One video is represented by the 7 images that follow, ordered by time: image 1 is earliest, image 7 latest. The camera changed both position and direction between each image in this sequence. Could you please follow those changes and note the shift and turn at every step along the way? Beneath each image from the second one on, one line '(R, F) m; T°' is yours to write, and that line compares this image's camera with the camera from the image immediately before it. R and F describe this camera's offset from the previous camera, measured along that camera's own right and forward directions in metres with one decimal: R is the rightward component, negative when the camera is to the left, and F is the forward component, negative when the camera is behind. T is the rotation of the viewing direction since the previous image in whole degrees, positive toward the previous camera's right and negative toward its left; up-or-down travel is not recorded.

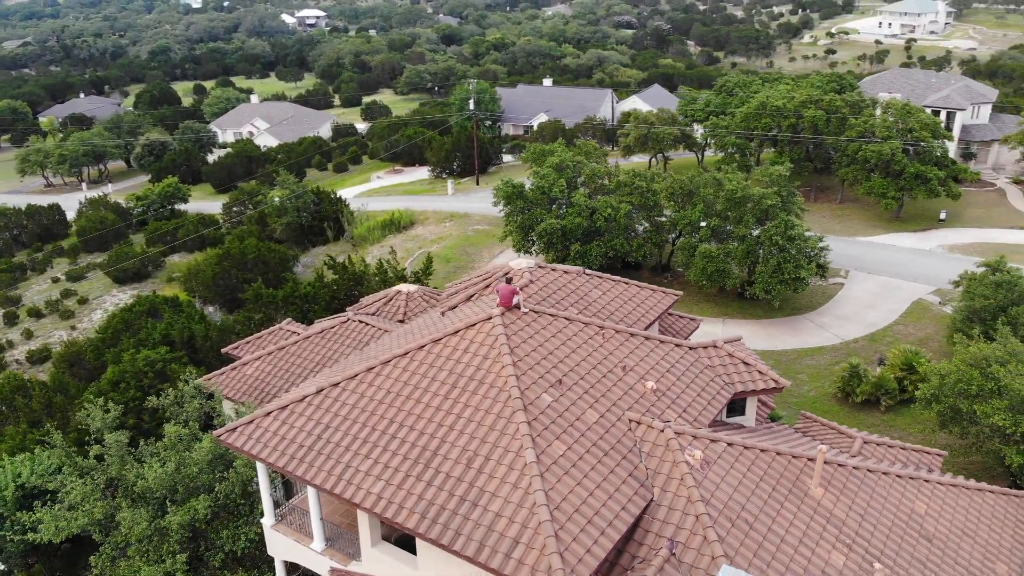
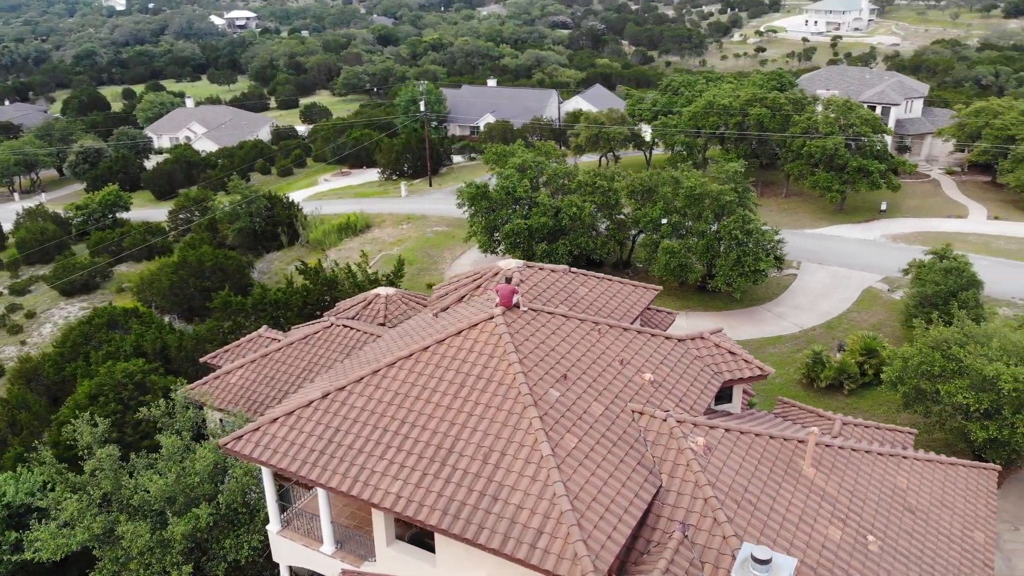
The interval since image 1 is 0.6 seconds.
(-1.2, -0.4) m; +4°
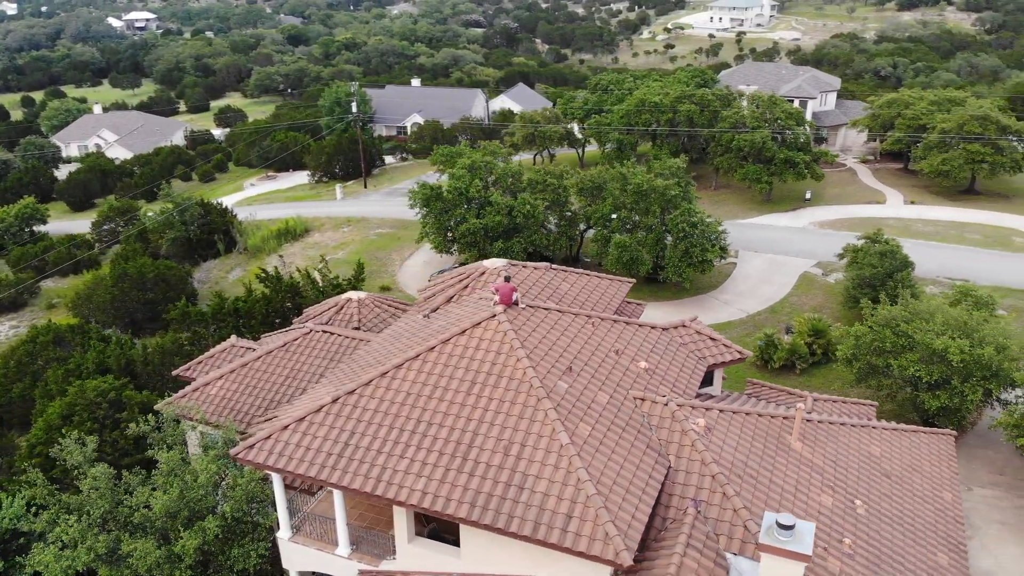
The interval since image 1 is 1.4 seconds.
(-1.7, -0.5) m; +6°
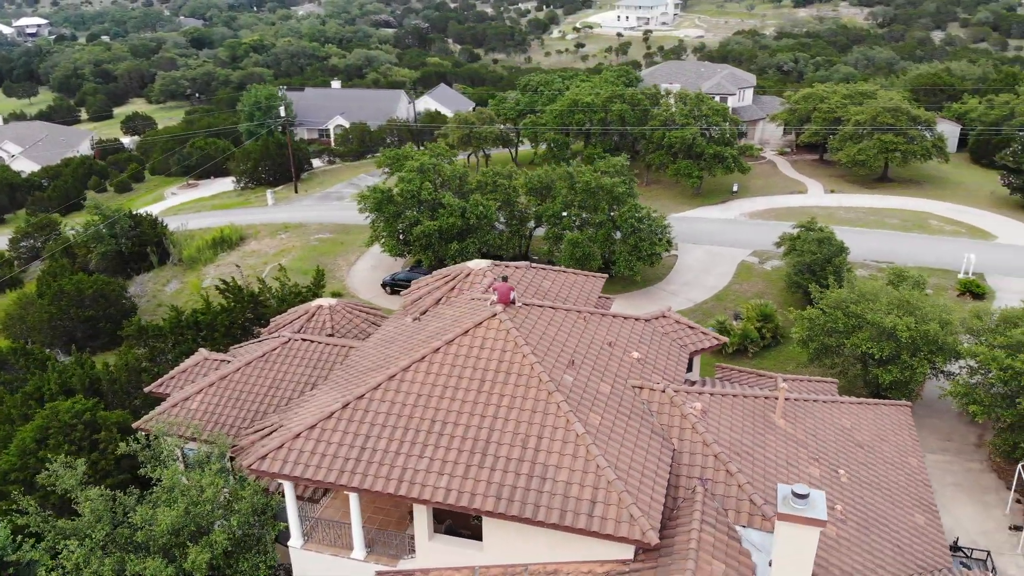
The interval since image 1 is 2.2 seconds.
(-1.8, -0.5) m; +6°
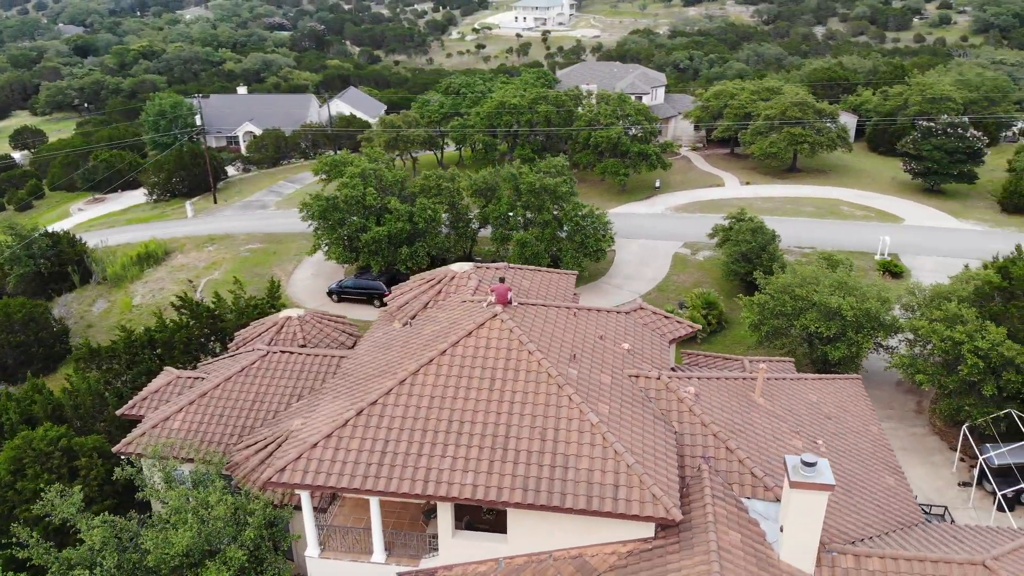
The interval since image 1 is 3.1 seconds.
(-2.1, -0.5) m; +7°
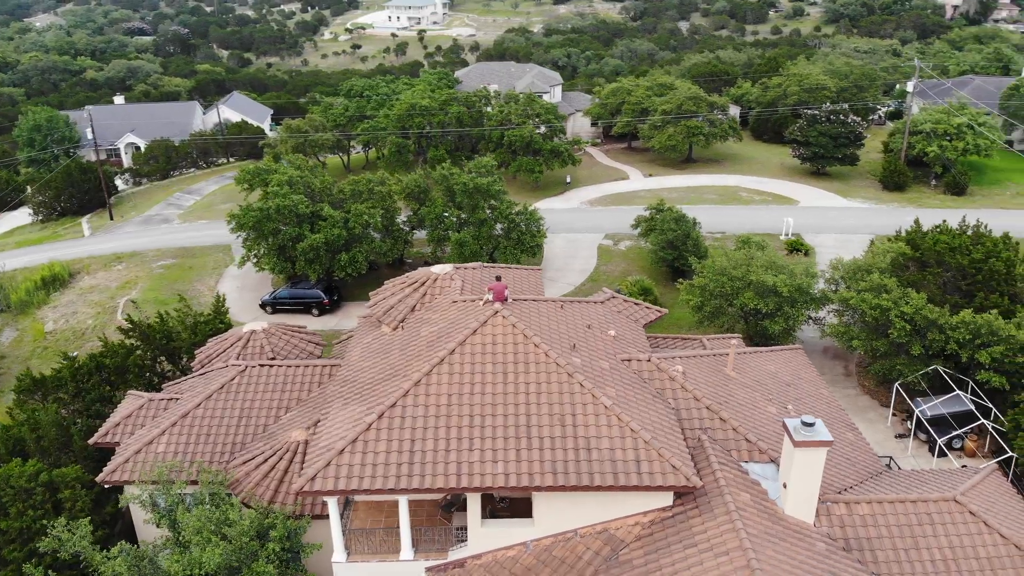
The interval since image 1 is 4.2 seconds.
(-2.7, -0.7) m; +9°
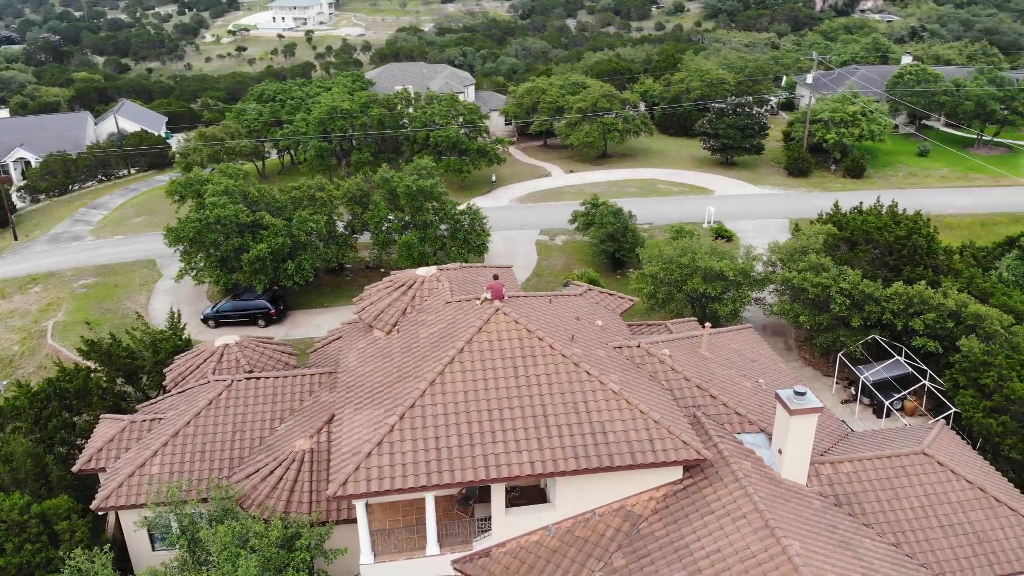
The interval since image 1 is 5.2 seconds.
(-2.5, -0.6) m; +8°
